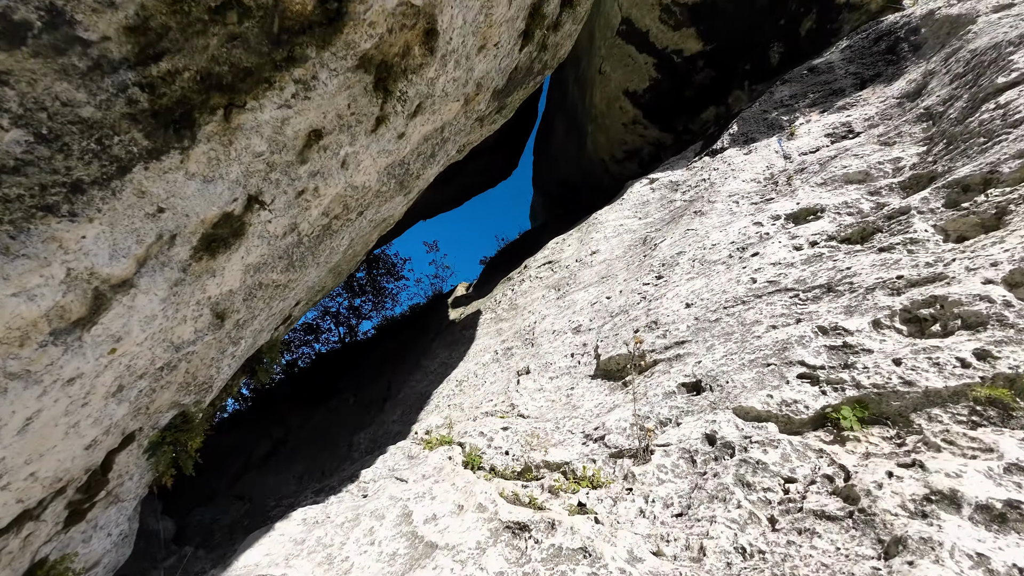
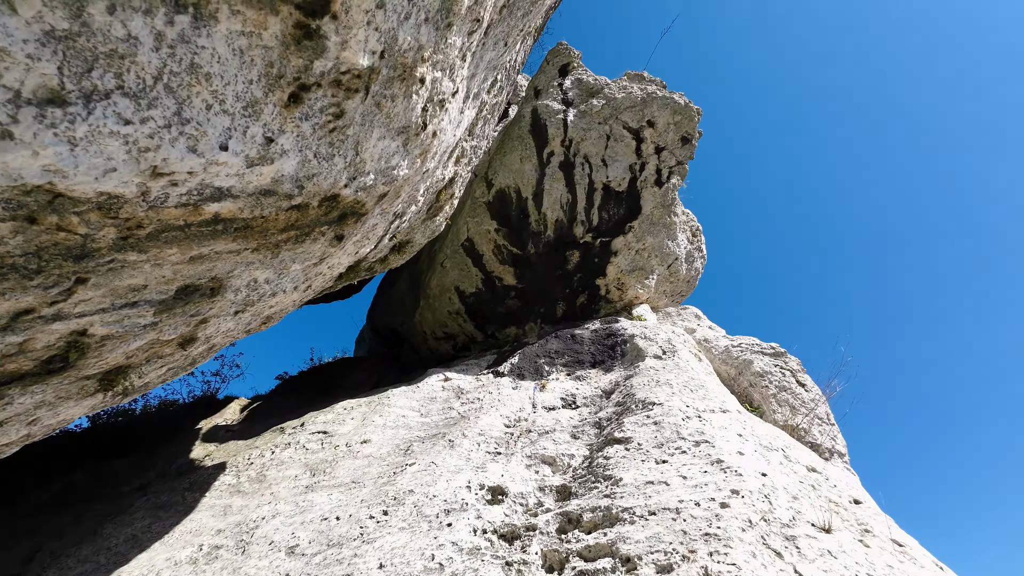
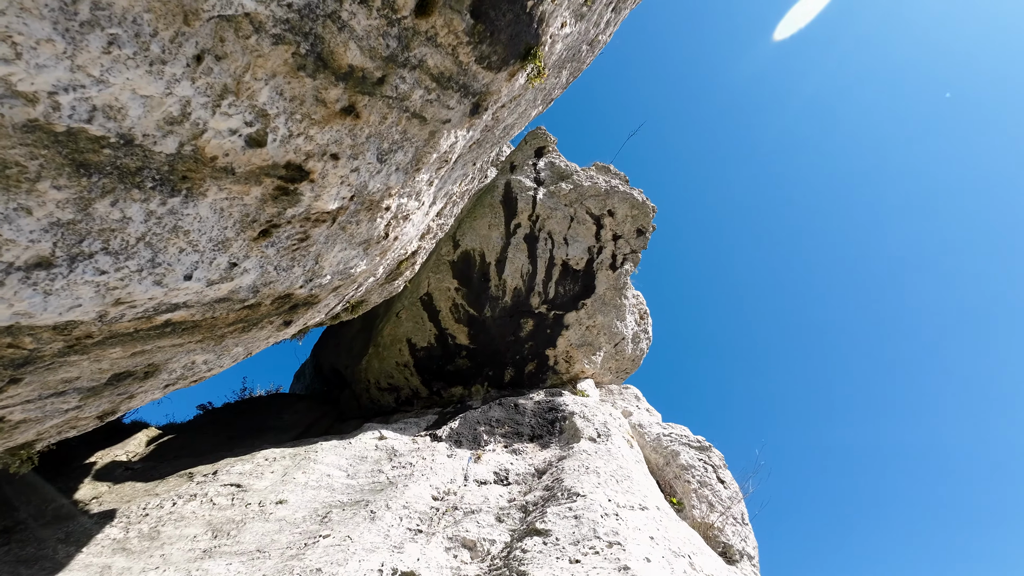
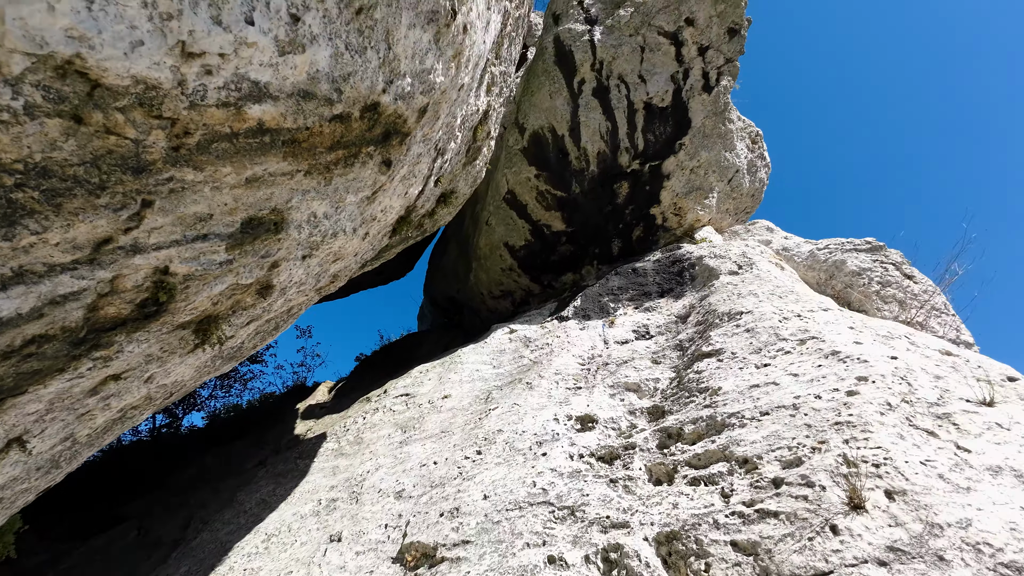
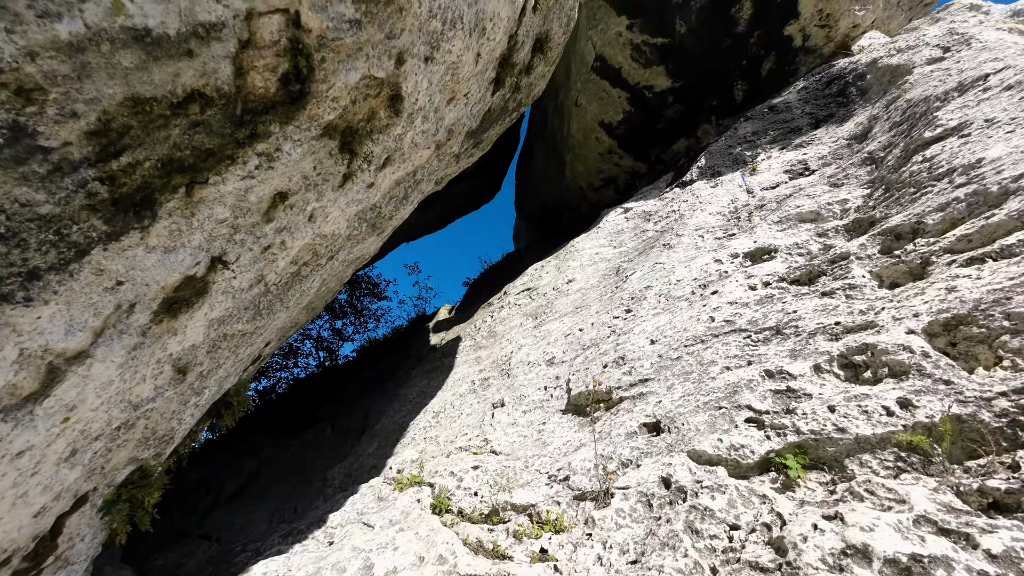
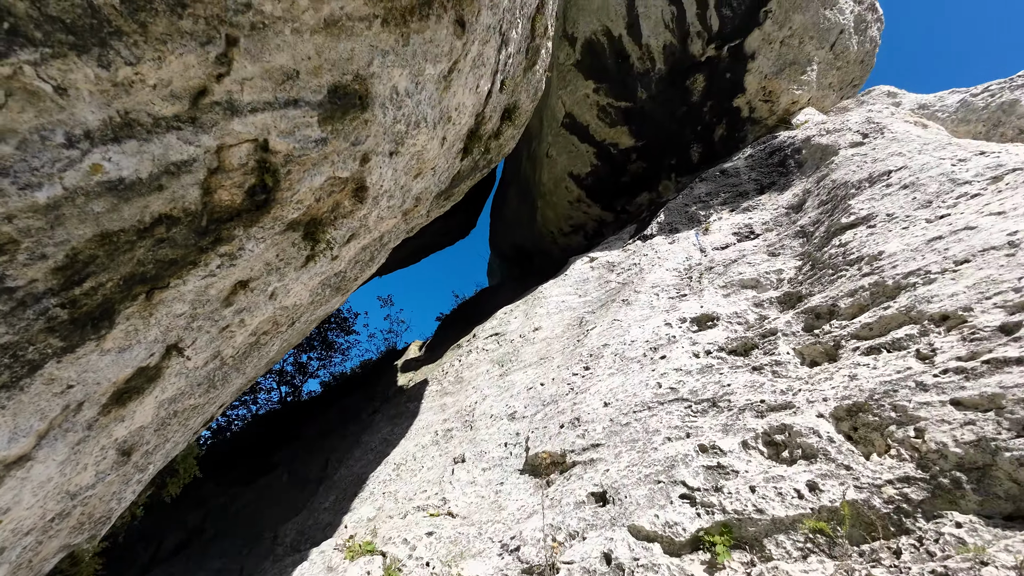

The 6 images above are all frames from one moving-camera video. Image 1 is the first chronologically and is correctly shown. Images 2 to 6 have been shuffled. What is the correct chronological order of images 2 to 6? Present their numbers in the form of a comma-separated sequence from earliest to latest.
5, 6, 4, 2, 3
